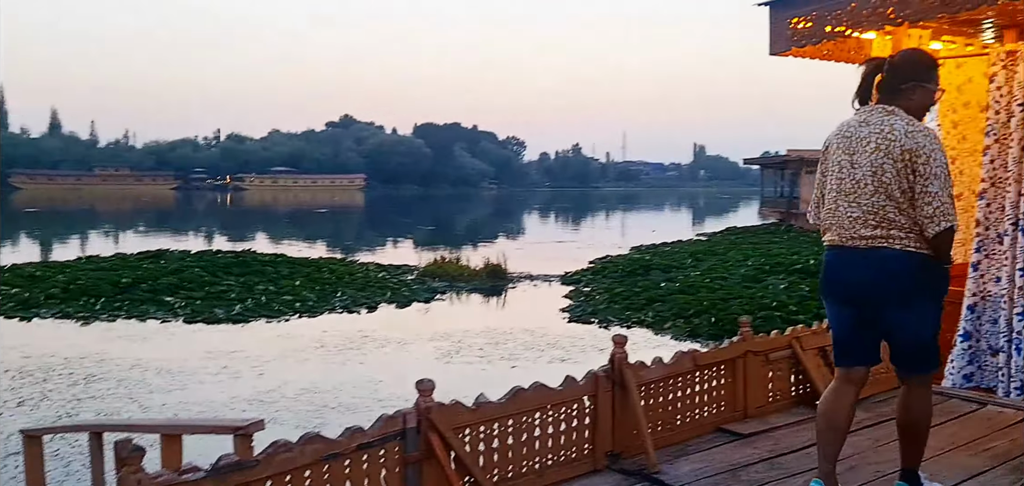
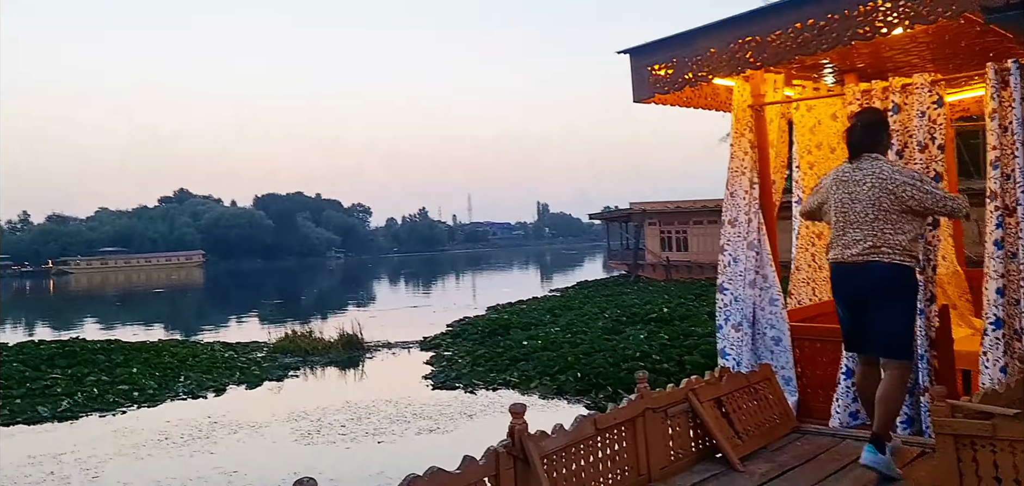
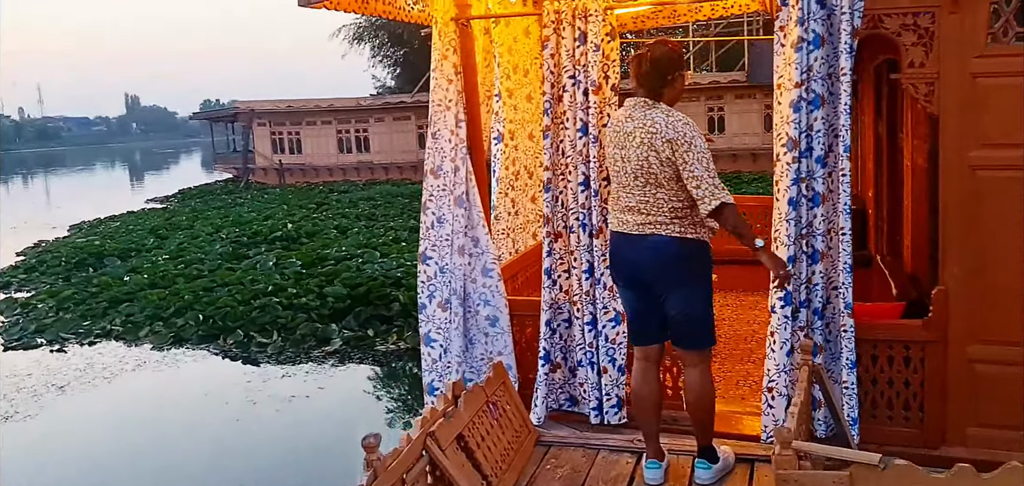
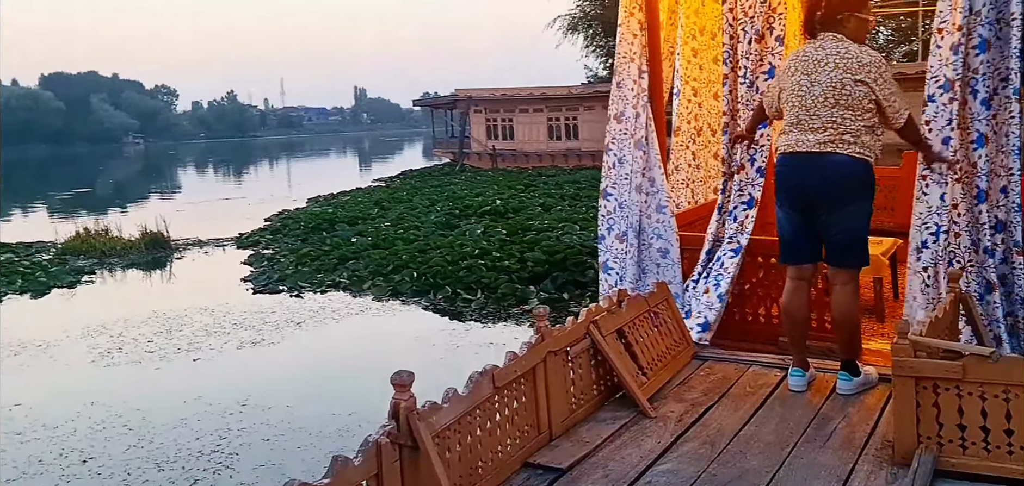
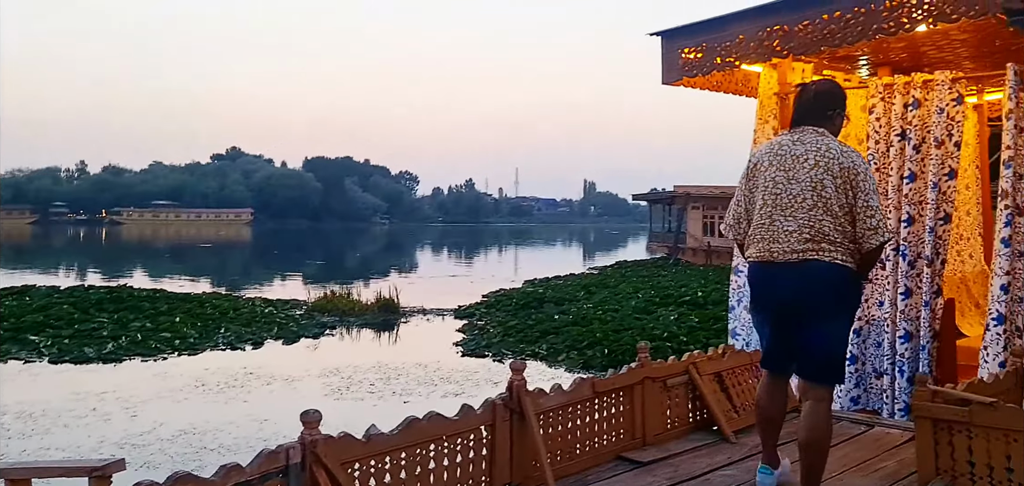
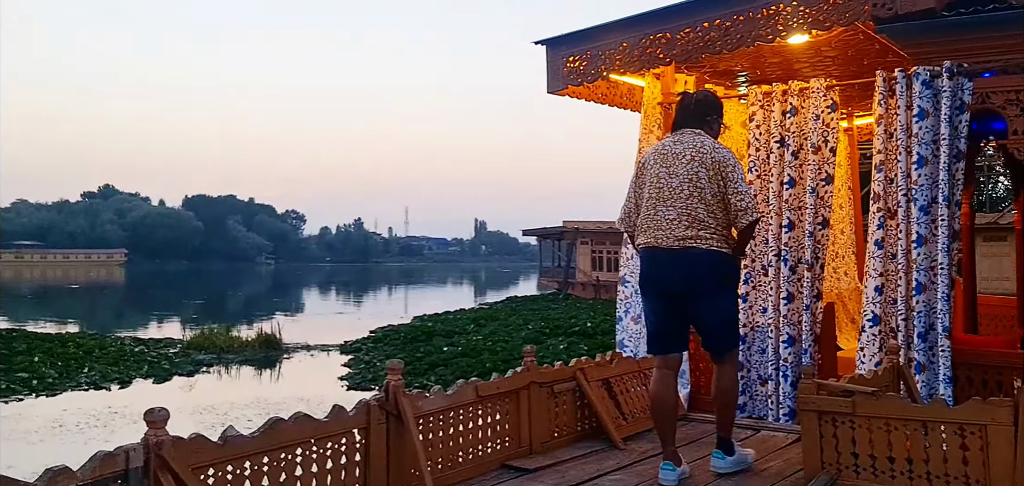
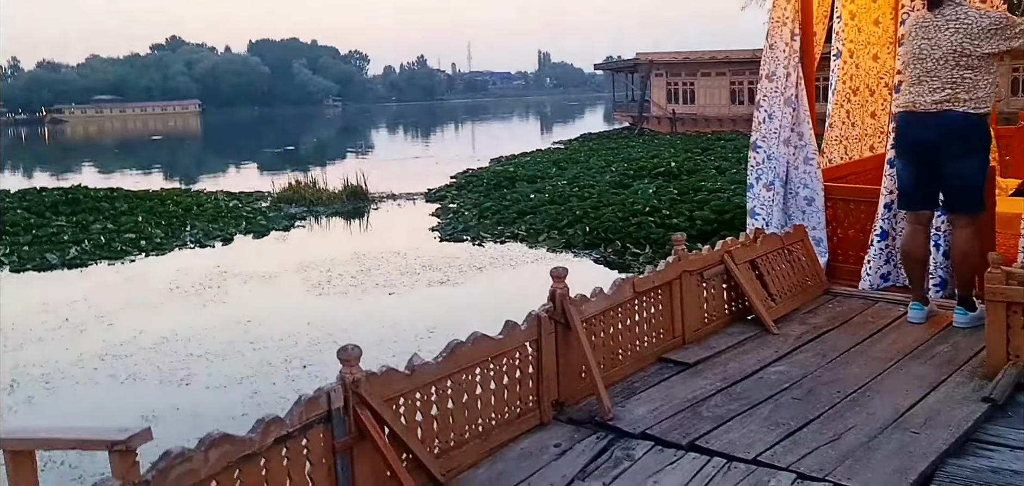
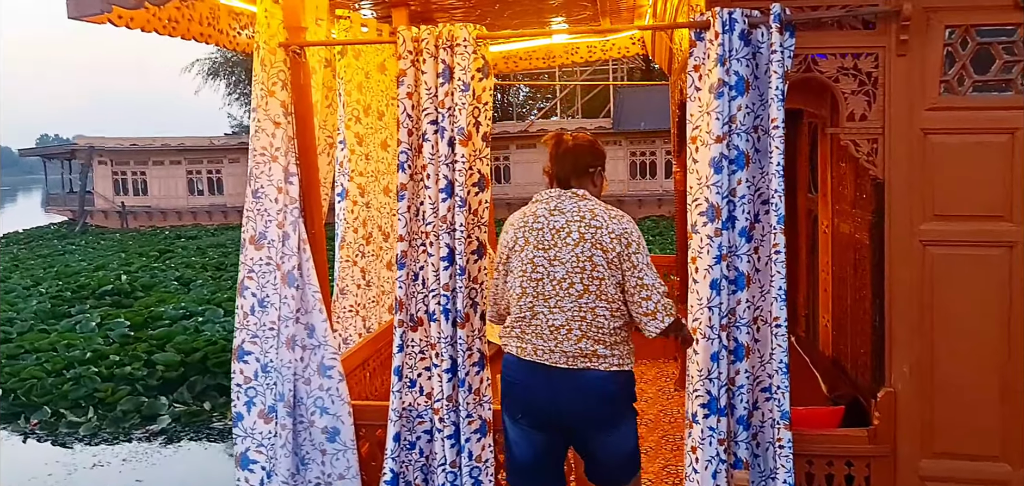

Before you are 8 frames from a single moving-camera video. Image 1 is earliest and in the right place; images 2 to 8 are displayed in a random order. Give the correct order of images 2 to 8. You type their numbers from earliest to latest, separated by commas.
5, 6, 2, 7, 4, 3, 8
